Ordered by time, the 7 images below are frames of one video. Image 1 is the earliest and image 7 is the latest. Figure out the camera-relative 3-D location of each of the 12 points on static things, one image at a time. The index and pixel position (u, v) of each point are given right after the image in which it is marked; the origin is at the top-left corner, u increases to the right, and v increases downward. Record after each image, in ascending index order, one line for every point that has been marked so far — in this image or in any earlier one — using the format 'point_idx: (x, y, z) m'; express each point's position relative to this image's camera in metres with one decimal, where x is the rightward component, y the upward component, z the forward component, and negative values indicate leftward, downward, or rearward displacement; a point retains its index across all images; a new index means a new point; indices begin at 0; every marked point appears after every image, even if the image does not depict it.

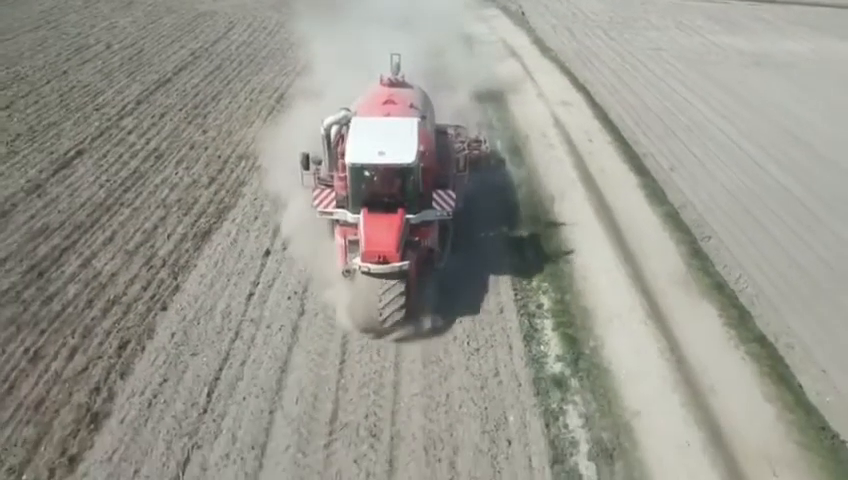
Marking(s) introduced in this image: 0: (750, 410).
0: (+5.3, -2.6, +11.1) m
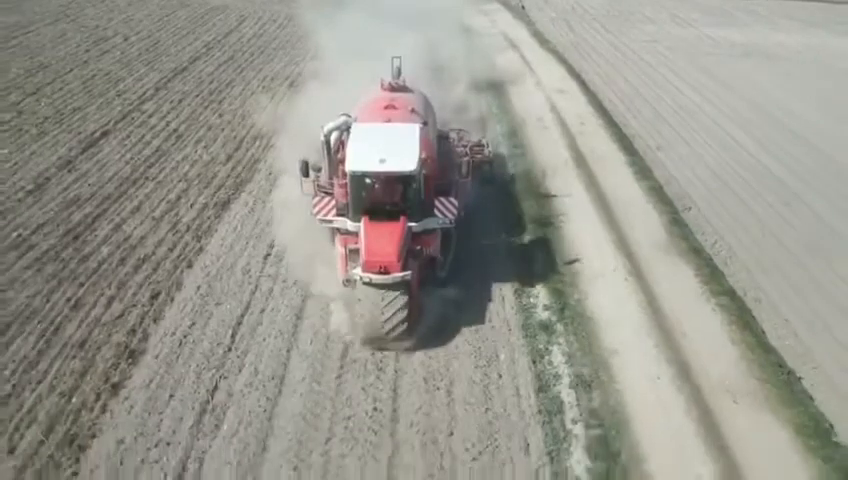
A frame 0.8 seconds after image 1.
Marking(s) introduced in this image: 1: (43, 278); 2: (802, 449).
0: (+5.3, -1.9, +12.3) m
1: (-7.7, -0.8, +13.3) m
2: (+5.8, -3.0, +10.6) m
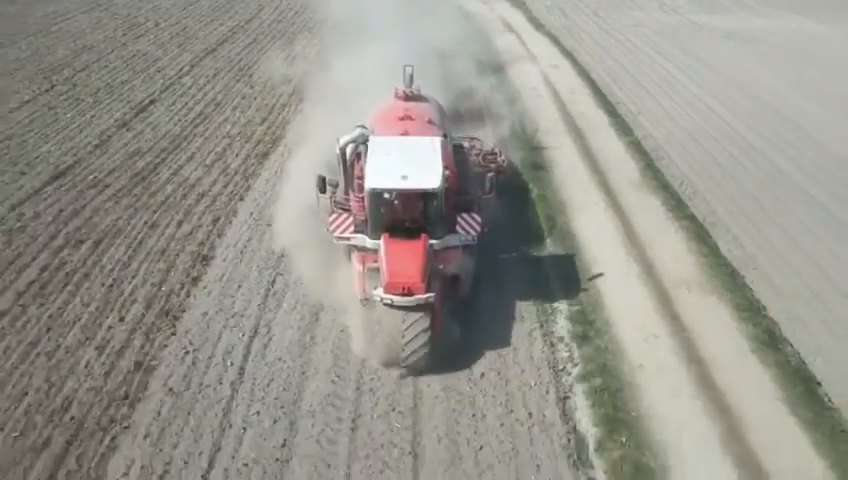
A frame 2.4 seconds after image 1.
0: (+5.7, -0.3, +15.1) m
1: (-7.4, +0.8, +16.1) m
2: (+6.1, -1.4, +13.3) m
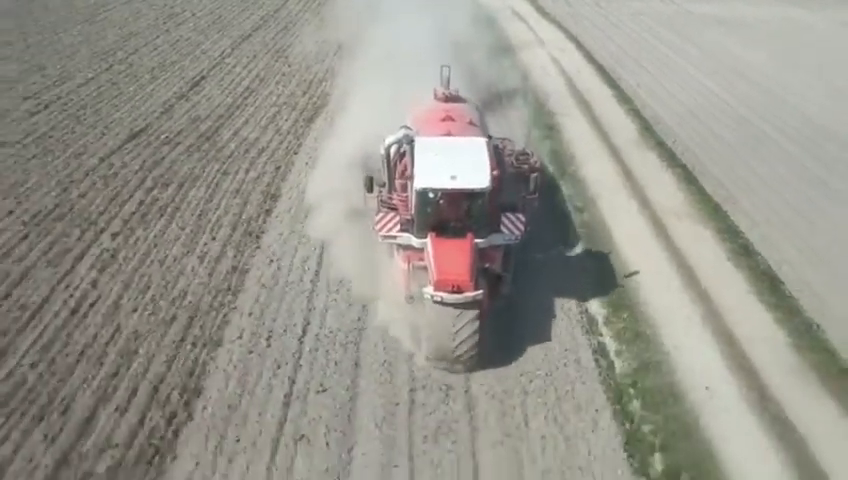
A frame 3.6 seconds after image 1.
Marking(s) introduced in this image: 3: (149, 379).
0: (+6.5, +1.3, +17.8) m
1: (-6.6, +2.3, +18.8) m
2: (+7.0, +0.2, +16.0) m
3: (-4.7, -2.3, +11.2) m
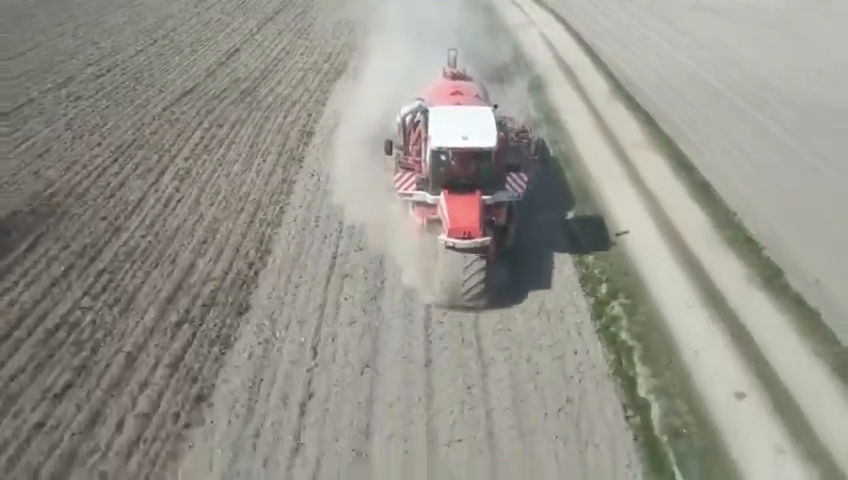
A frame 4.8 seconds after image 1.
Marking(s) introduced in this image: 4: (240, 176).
0: (+6.8, +3.6, +21.7) m
1: (-6.3, +4.5, +22.7) m
2: (+7.2, +2.5, +19.9) m
3: (-4.4, -0.1, +15.0) m
4: (-5.1, +1.8, +18.1) m
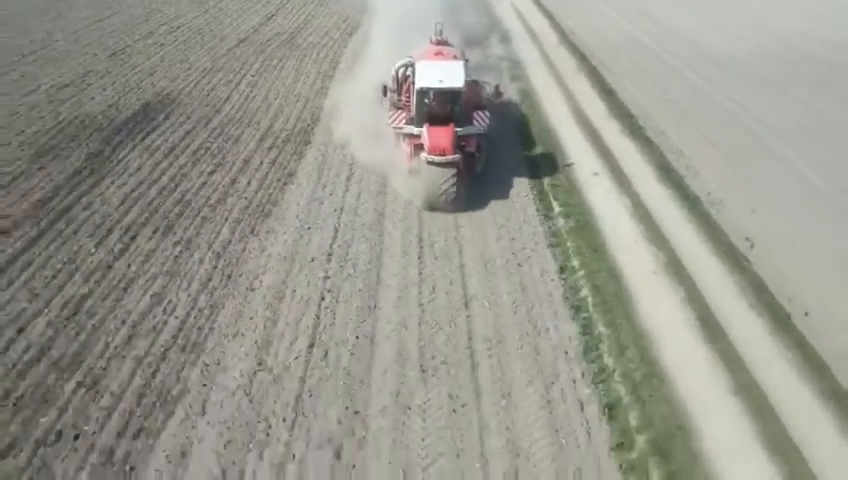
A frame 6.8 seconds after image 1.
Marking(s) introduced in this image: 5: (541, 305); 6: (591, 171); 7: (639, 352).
0: (+6.5, +8.2, +30.0) m
1: (-6.6, +9.0, +31.0) m
2: (+7.0, +7.0, +28.3) m
3: (-4.7, +4.5, +23.4) m
4: (-5.3, +6.3, +26.4) m
5: (+2.5, -1.4, +13.8) m
6: (+5.1, +2.1, +19.9) m
7: (+4.1, -2.1, +12.6) m
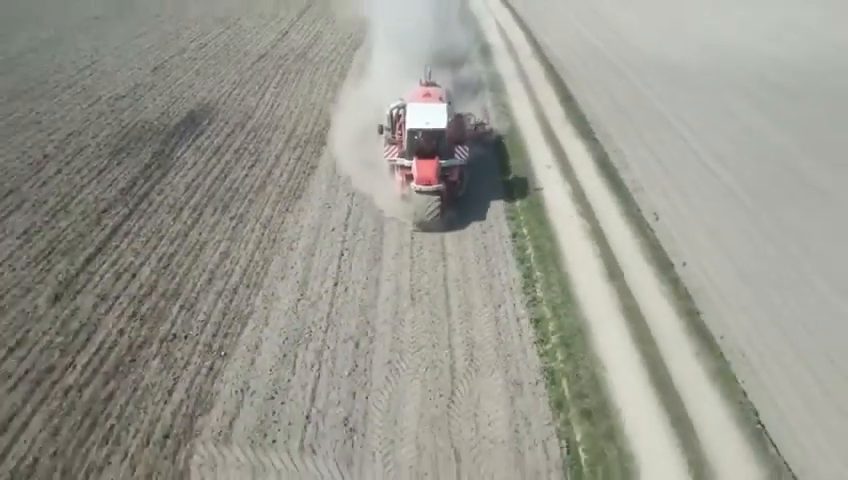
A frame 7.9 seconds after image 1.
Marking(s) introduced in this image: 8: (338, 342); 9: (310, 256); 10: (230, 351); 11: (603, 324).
0: (+6.1, +9.0, +35.7) m
1: (-7.0, +9.9, +36.7) m
2: (+6.6, +7.9, +34.0) m
3: (-5.0, +5.3, +29.1) m
4: (-5.7, +7.1, +32.1) m
5: (+2.2, -0.5, +19.5) m
6: (+4.8, +3.0, +25.6) m
7: (+3.8, -1.3, +18.3) m
8: (-2.1, -2.5, +16.2) m
9: (-3.4, -0.5, +19.5) m
10: (-4.8, -2.7, +16.0) m
11: (+4.7, -2.2, +17.2) m
